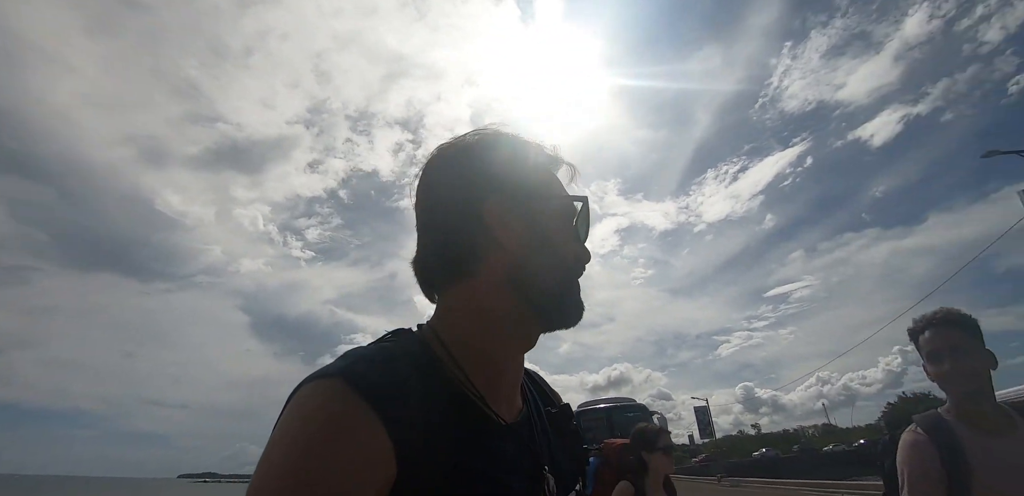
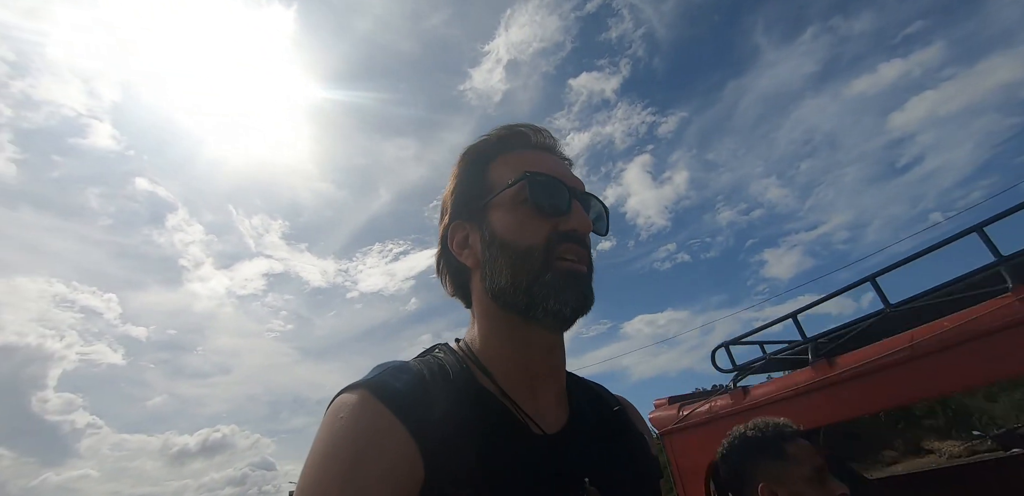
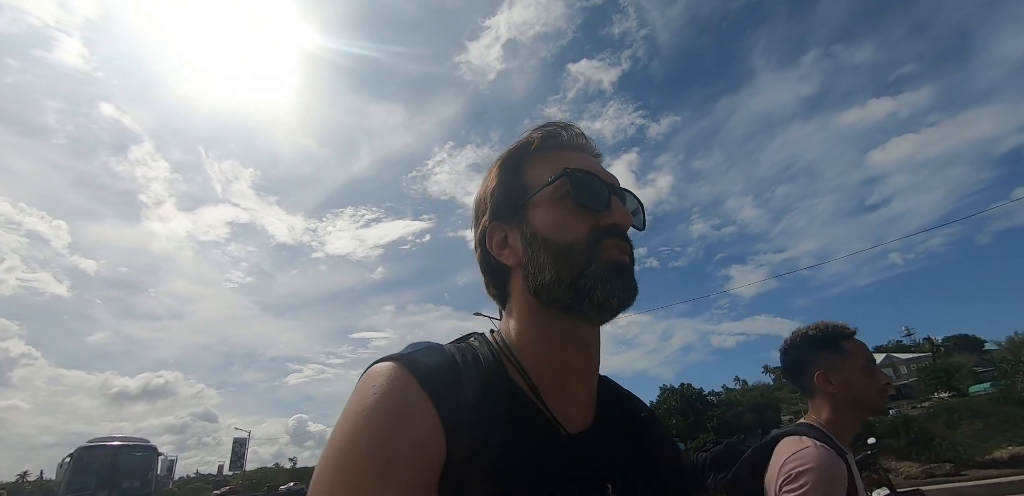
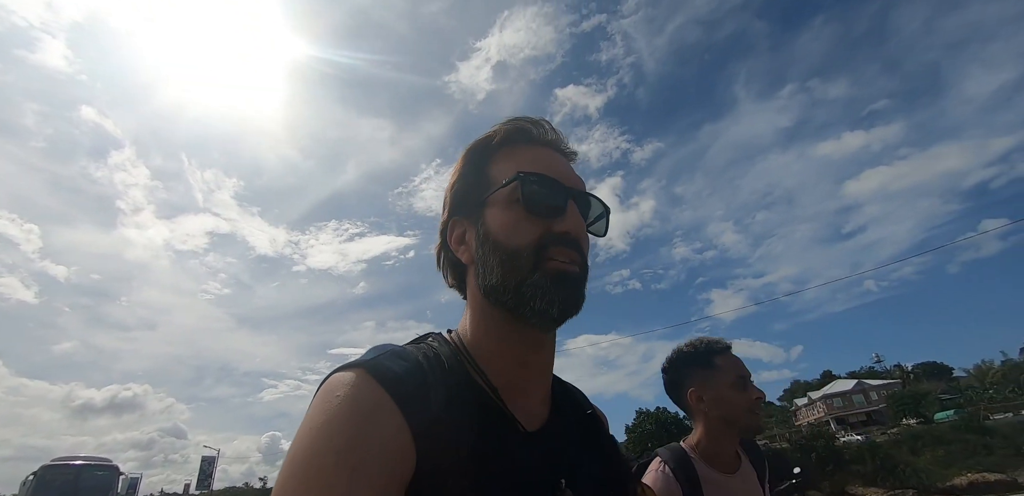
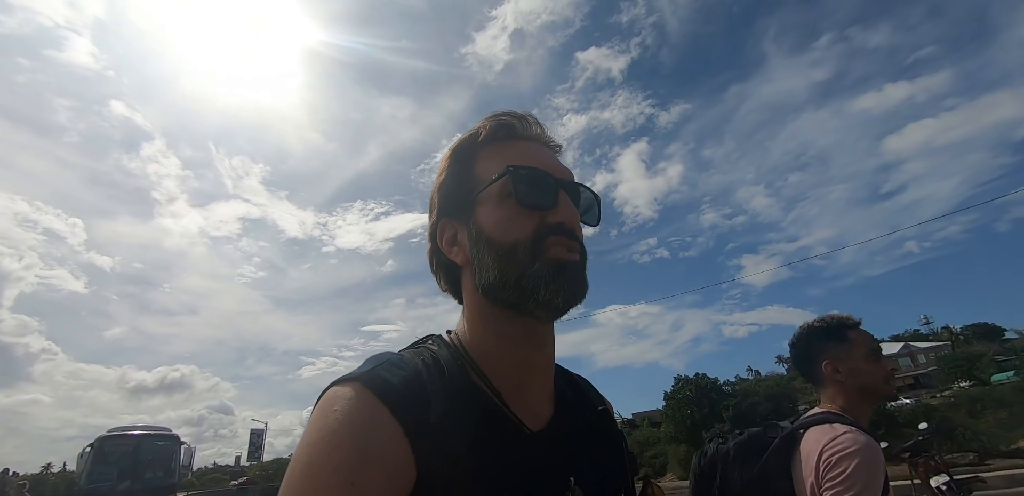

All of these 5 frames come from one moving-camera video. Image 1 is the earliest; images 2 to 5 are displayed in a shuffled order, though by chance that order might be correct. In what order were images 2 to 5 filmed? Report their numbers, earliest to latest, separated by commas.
5, 3, 4, 2
